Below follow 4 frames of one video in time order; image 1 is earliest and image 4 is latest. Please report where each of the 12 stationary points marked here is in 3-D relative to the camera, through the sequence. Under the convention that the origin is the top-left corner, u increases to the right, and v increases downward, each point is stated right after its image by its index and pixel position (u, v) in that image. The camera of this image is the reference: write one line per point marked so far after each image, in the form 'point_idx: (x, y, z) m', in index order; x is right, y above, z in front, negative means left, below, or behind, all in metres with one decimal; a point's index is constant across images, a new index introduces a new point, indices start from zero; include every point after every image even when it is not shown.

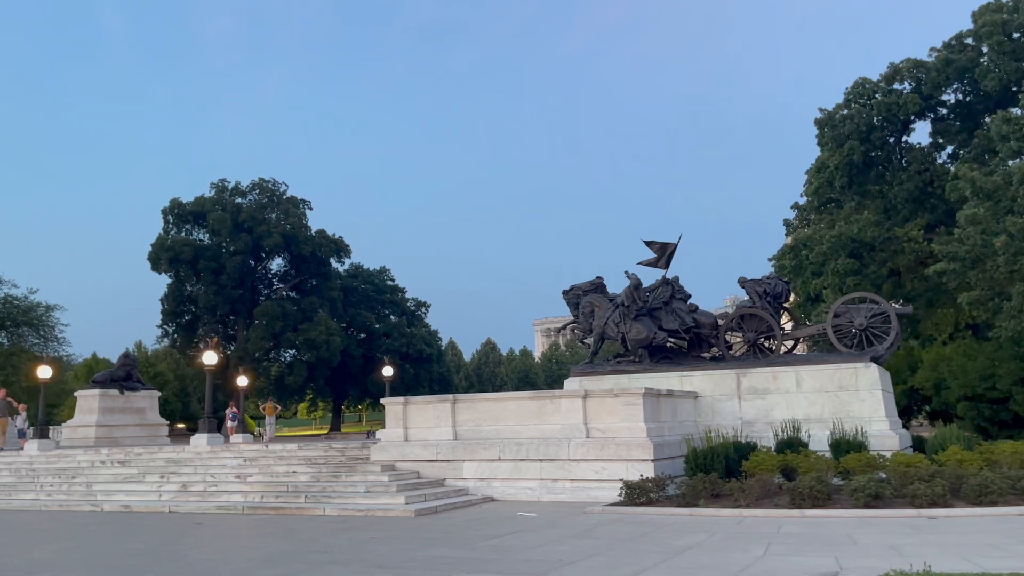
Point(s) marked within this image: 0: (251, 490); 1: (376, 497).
0: (-5.2, -4.0, +17.0) m
1: (-2.4, -3.8, +15.5) m
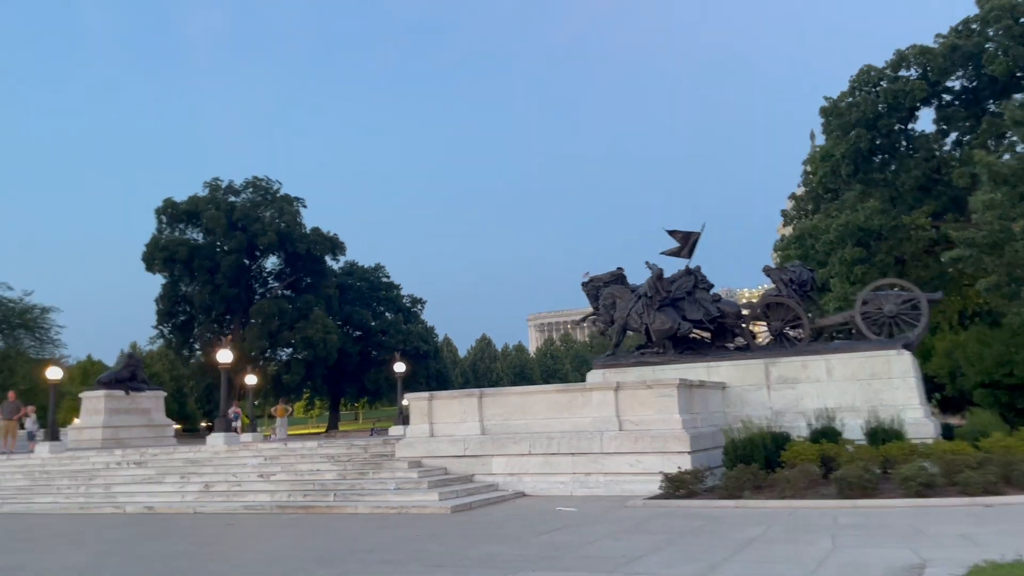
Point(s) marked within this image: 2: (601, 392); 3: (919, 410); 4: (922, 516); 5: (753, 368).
0: (-4.6, -3.9, +16.7) m
1: (-1.8, -3.7, +15.2) m
2: (+1.7, -2.0, +16.2) m
3: (+8.0, -2.4, +16.8) m
4: (+5.1, -2.9, +10.7) m
5: (+5.2, -1.7, +18.5) m
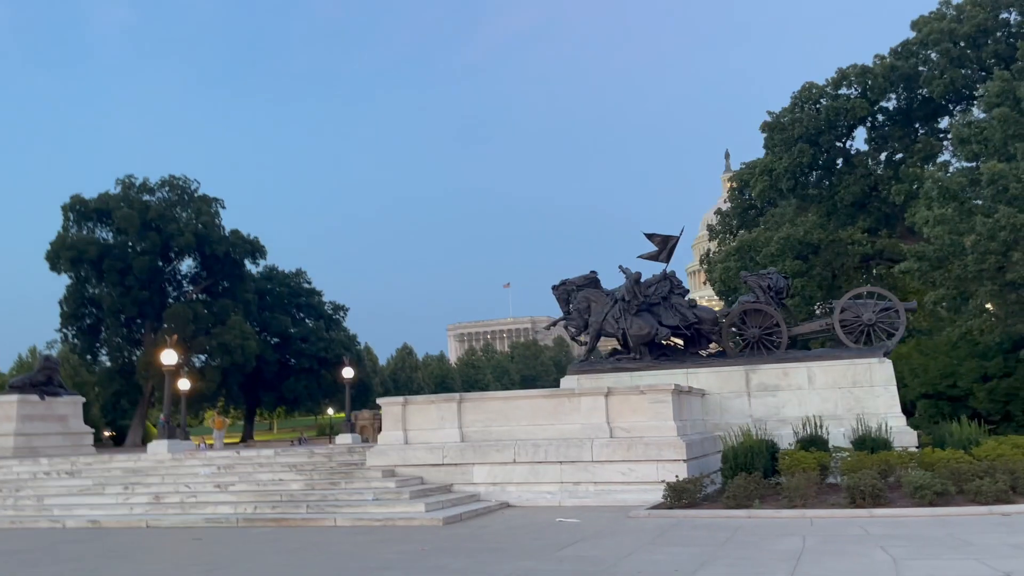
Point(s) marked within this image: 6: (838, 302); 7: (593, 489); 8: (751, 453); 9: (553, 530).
0: (-4.9, -3.8, +15.4) m
1: (-2.0, -3.6, +14.1) m
2: (+1.4, -2.0, +15.5) m
3: (+7.7, -2.6, +16.8) m
4: (+5.4, -2.9, +10.4) m
5: (+4.7, -1.9, +18.2) m
6: (+7.1, -0.3, +18.6) m
7: (+1.4, -3.5, +14.9) m
8: (+4.0, -2.8, +14.3) m
9: (+0.6, -3.4, +11.9) m
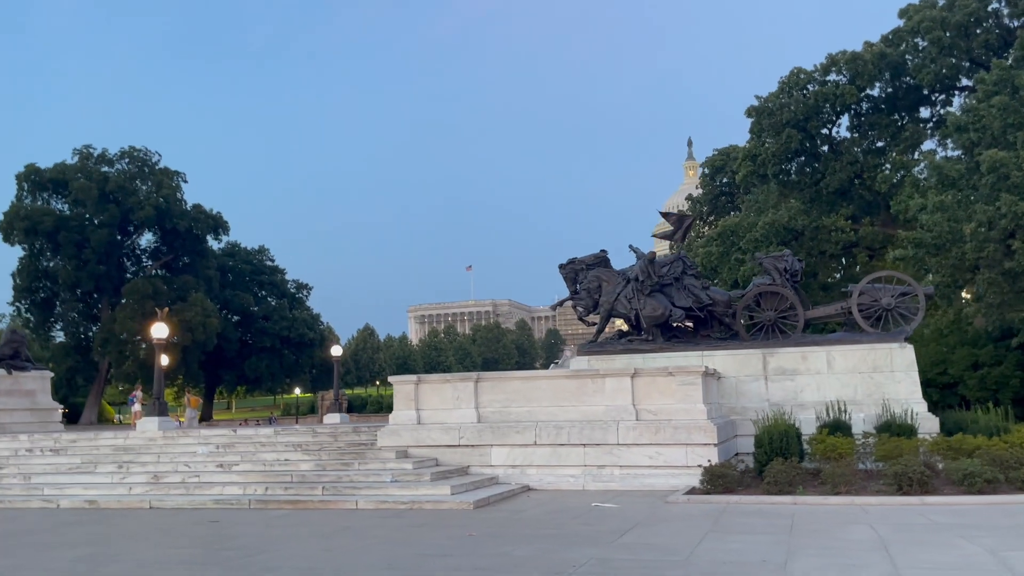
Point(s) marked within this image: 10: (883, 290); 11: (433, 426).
0: (-4.5, -3.3, +14.6) m
1: (-1.6, -3.2, +13.5) m
2: (+1.8, -1.6, +15.0) m
3: (+8.0, -2.3, +16.6) m
4: (+6.0, -2.7, +10.1) m
5: (+5.0, -1.5, +17.9) m
6: (+7.4, 0.0, +18.3) m
7: (+1.8, -3.1, +14.4) m
8: (+4.4, -2.4, +13.9) m
9: (+1.1, -3.0, +11.4) m
10: (+7.9, 0.0, +18.2) m
11: (-1.5, -2.5, +15.8) m
